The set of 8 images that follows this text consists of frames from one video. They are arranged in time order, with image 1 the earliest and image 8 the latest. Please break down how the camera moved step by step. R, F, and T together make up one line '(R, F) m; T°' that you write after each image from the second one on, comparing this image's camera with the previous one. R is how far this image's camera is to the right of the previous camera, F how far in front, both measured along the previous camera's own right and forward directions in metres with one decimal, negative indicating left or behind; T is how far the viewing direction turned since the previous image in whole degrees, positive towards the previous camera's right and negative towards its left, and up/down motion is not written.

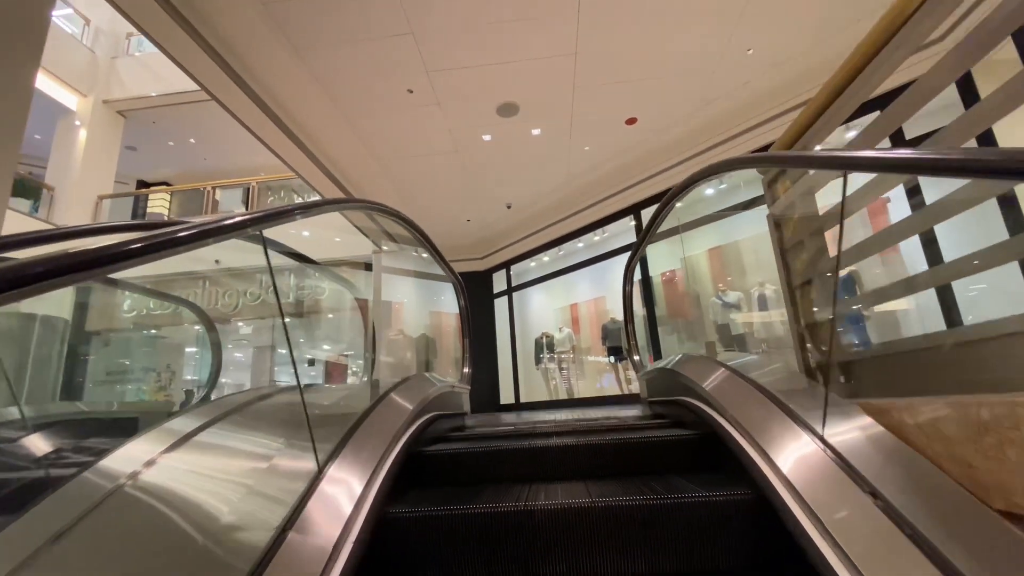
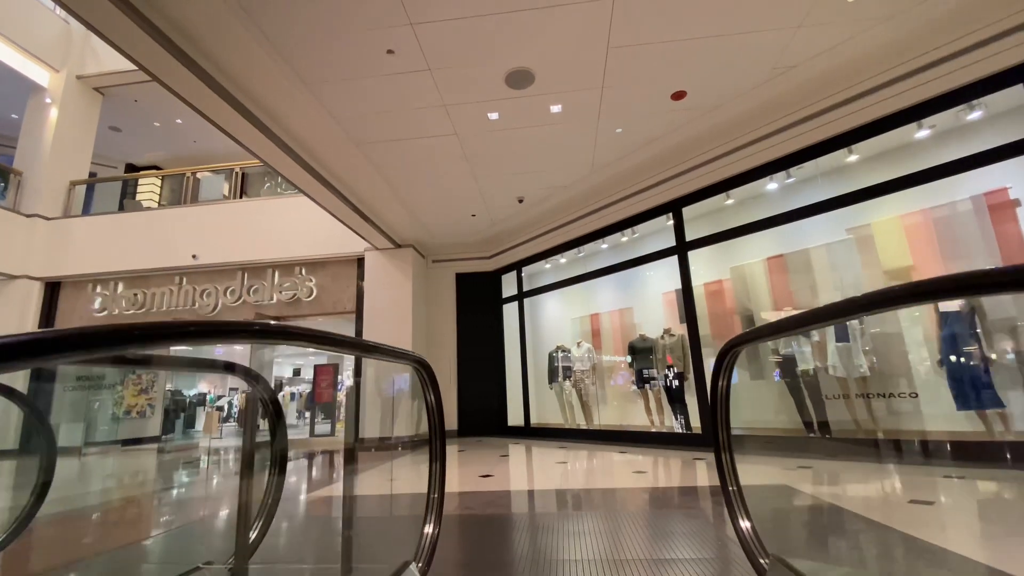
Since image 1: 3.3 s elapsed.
(0.0, +1.0) m; -2°
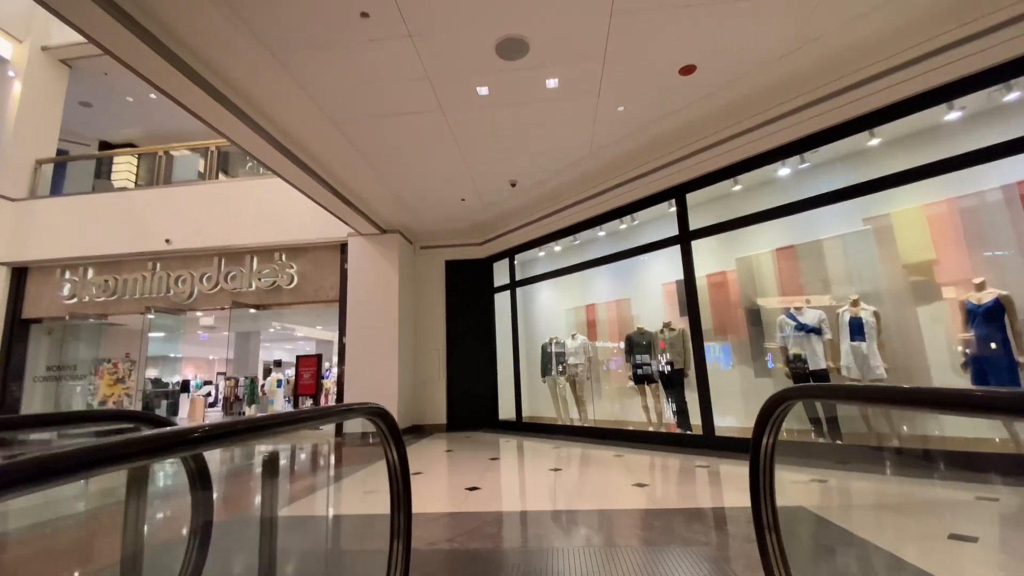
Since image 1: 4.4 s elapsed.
(0.0, +0.3) m; +1°
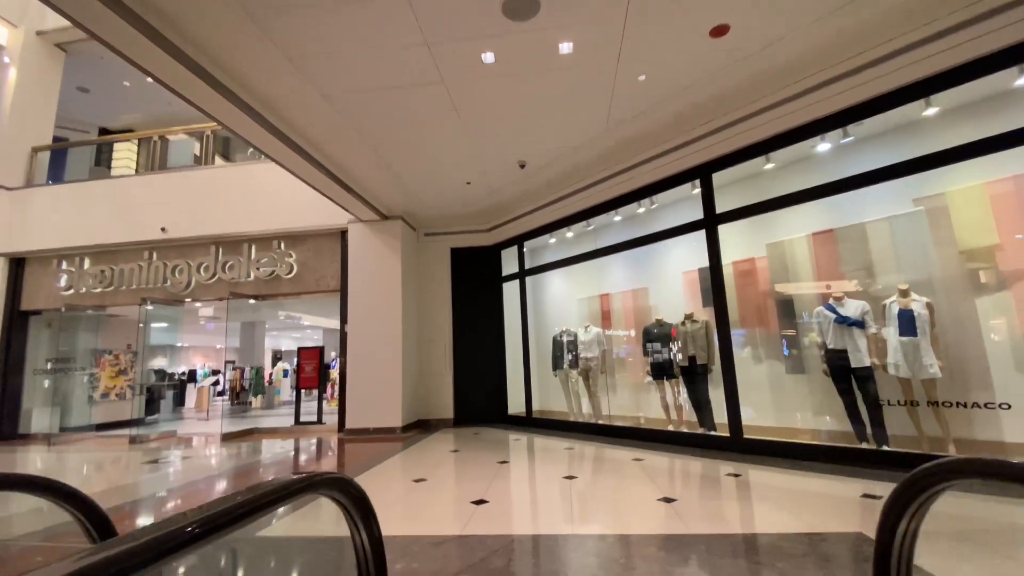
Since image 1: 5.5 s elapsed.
(0.0, +0.3) m; -1°
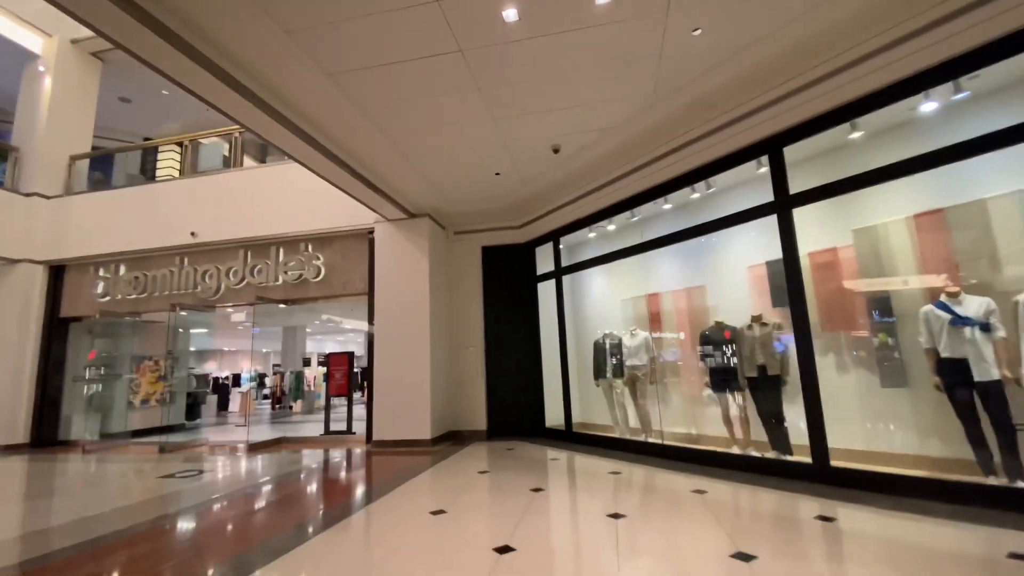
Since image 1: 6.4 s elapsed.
(+0.1, +0.5) m; -5°
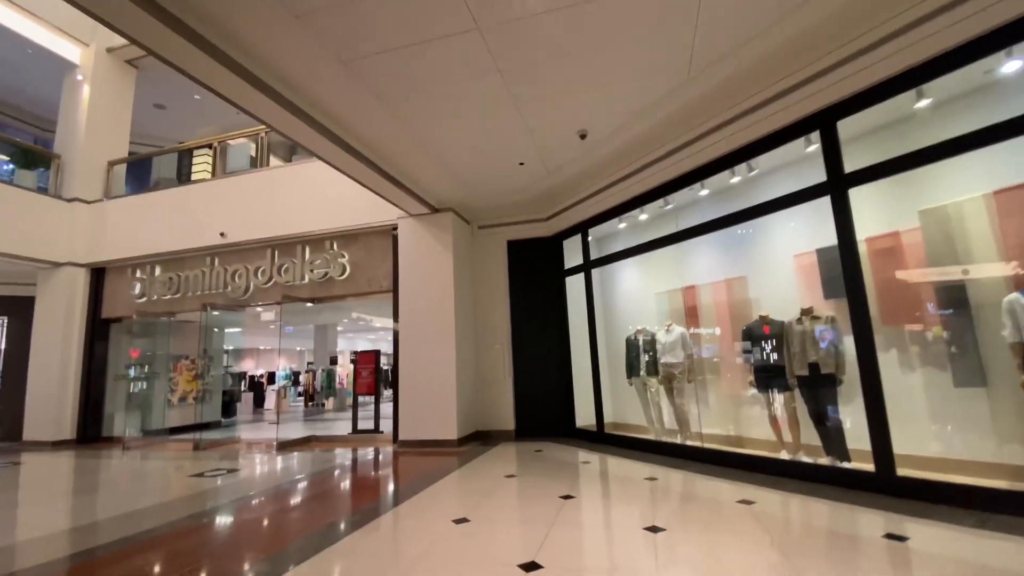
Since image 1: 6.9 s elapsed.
(0.0, +0.2) m; -4°
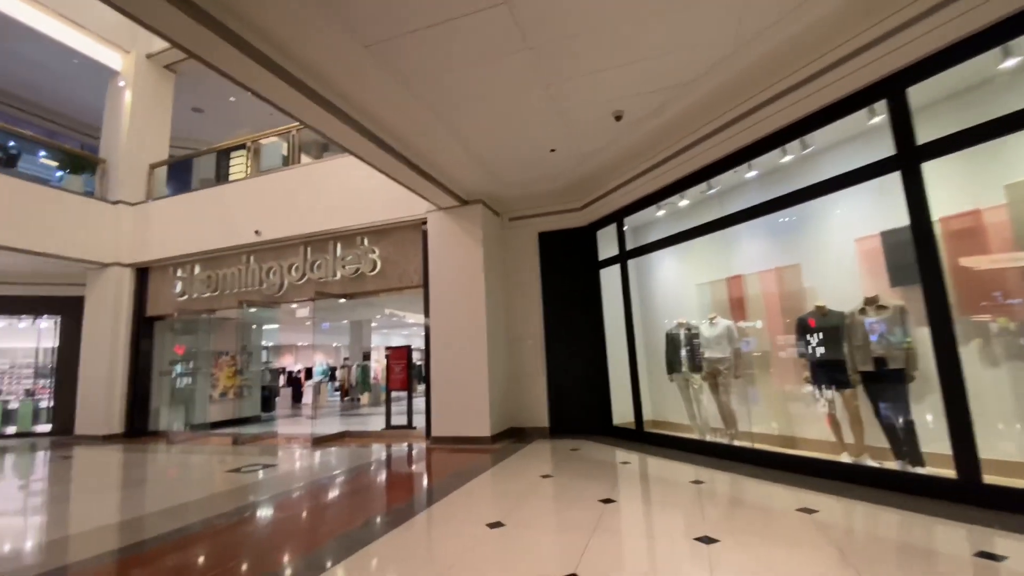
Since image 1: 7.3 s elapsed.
(0.0, +0.2) m; -4°
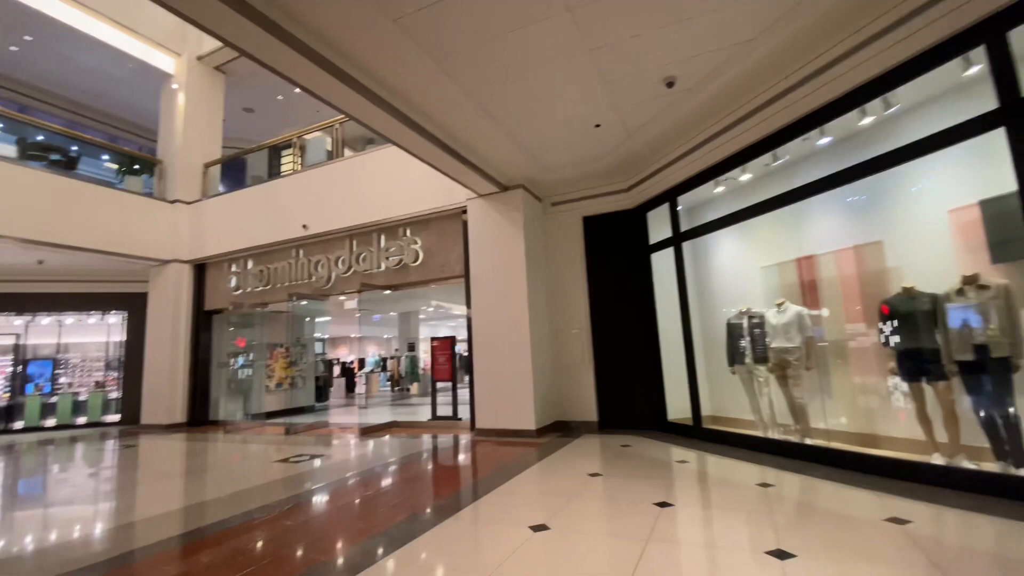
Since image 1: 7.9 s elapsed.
(0.0, +0.2) m; -6°
